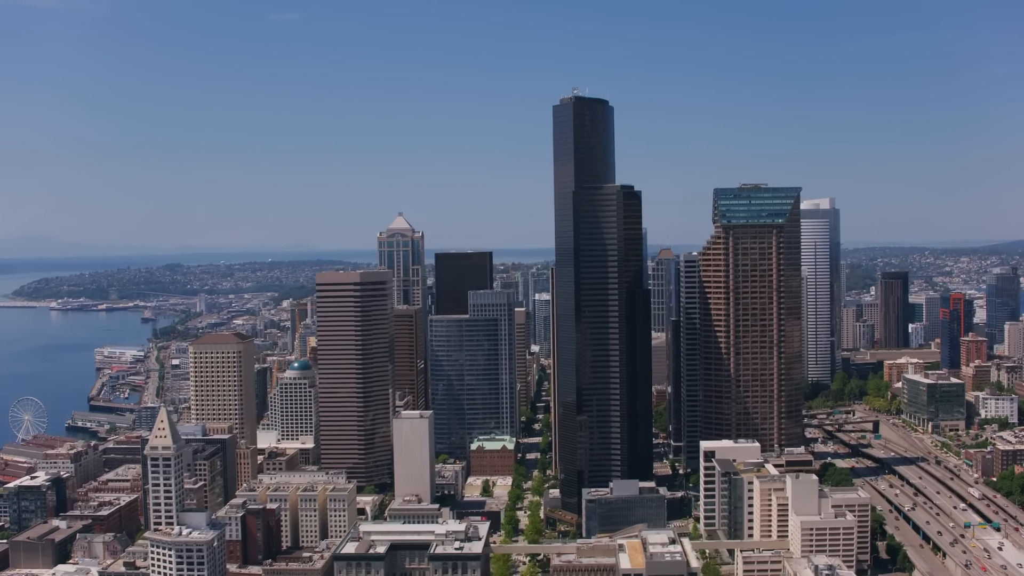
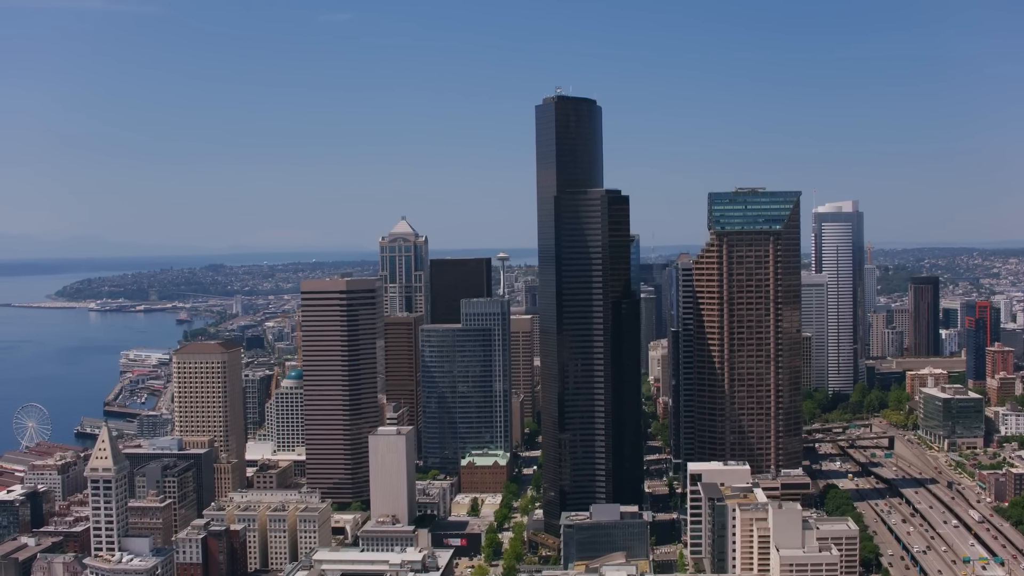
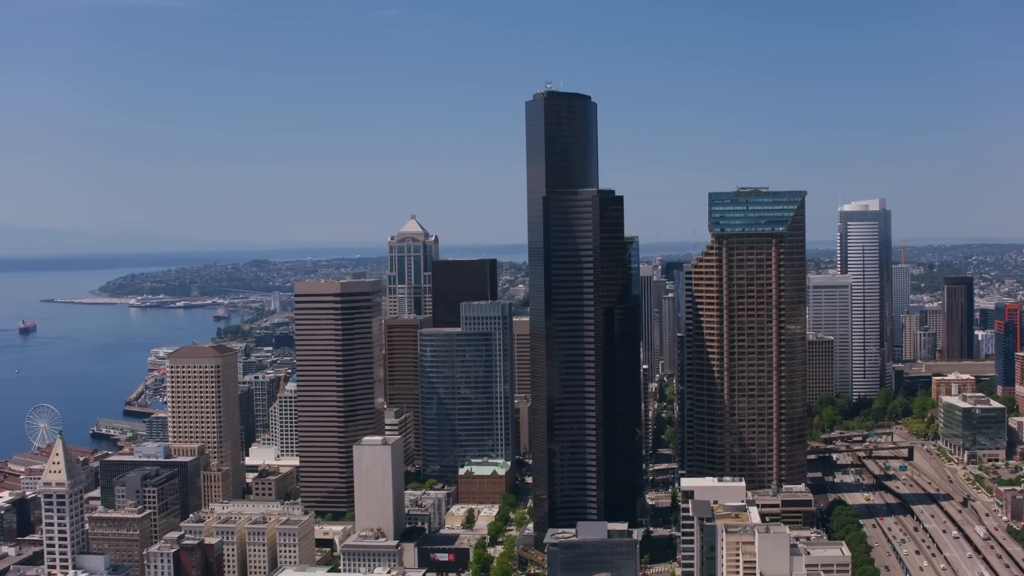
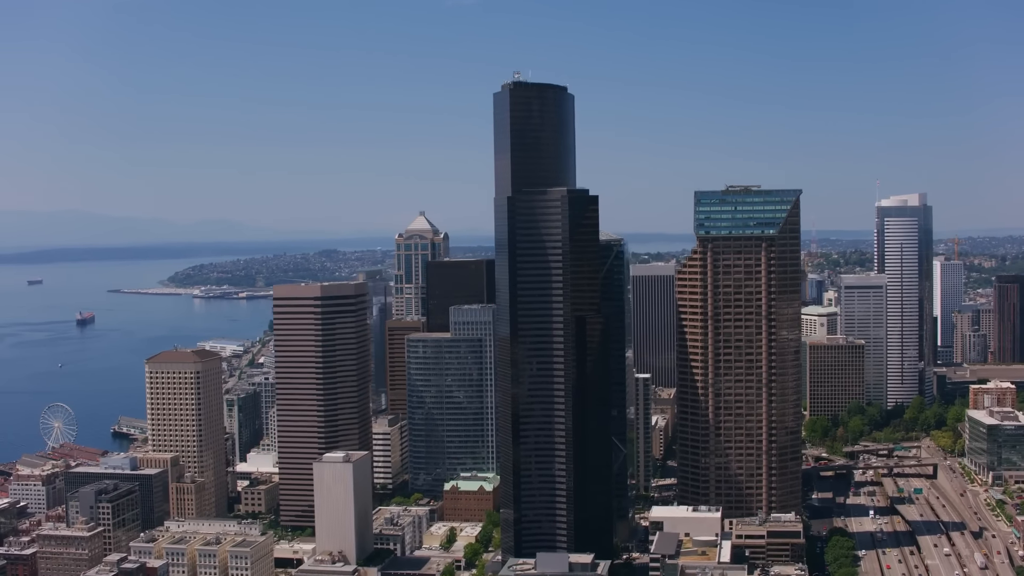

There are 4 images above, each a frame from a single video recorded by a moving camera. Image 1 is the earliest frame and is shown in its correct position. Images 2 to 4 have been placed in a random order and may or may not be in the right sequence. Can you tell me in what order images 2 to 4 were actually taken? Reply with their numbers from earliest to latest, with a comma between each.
2, 3, 4
